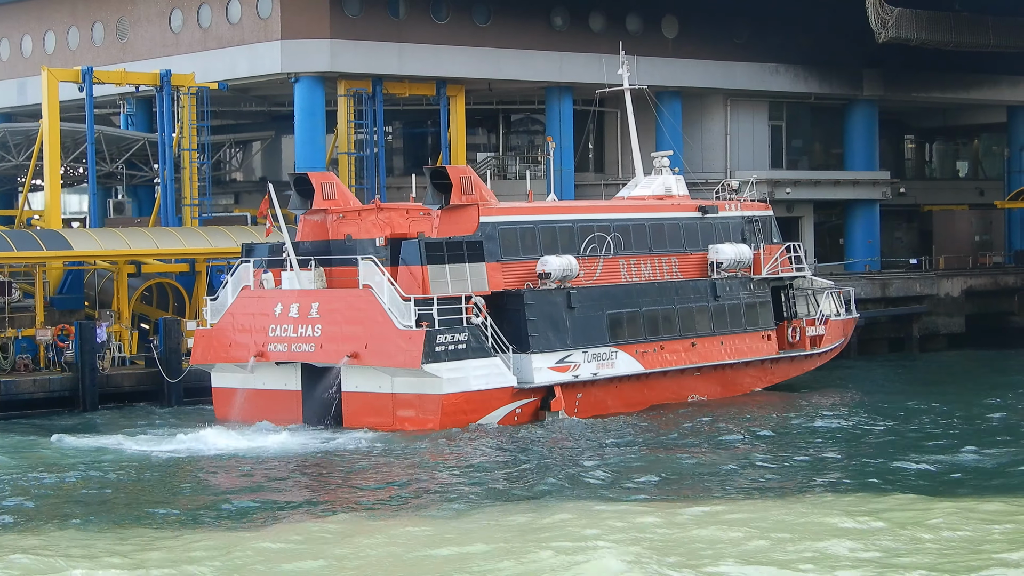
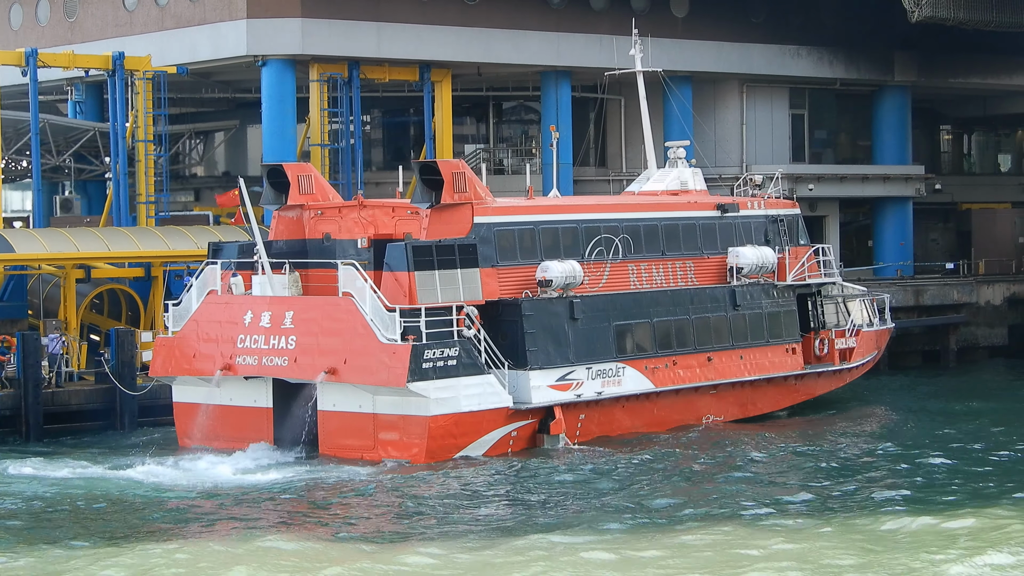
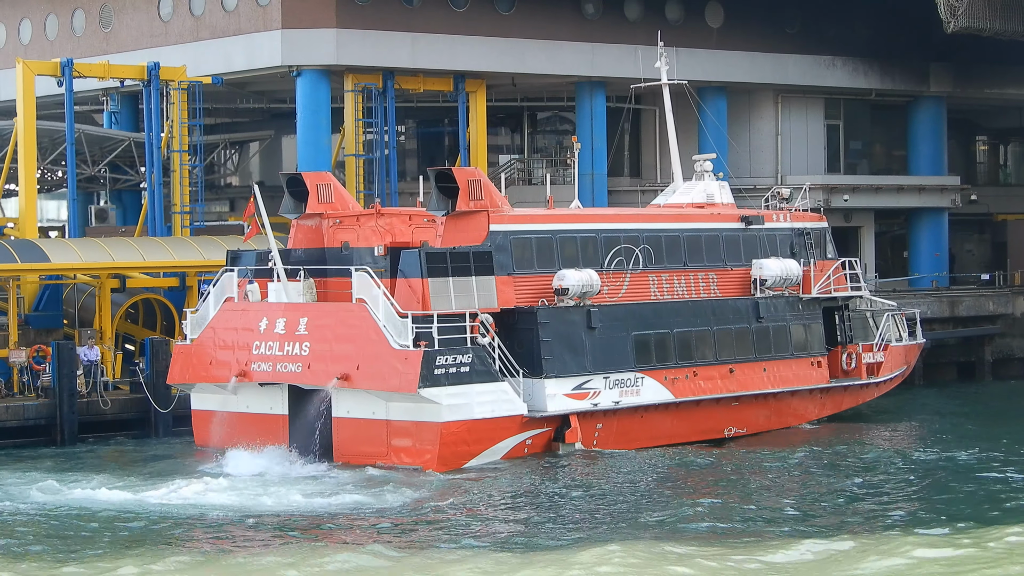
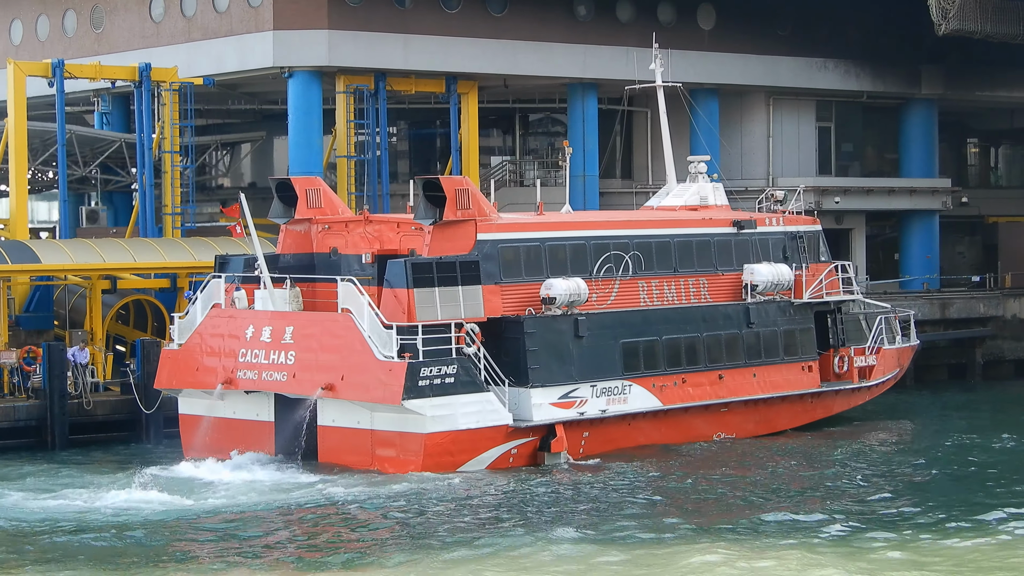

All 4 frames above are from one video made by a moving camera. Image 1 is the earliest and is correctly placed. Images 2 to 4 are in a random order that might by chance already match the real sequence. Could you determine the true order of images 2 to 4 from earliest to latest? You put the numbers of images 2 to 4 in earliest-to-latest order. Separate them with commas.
2, 3, 4
